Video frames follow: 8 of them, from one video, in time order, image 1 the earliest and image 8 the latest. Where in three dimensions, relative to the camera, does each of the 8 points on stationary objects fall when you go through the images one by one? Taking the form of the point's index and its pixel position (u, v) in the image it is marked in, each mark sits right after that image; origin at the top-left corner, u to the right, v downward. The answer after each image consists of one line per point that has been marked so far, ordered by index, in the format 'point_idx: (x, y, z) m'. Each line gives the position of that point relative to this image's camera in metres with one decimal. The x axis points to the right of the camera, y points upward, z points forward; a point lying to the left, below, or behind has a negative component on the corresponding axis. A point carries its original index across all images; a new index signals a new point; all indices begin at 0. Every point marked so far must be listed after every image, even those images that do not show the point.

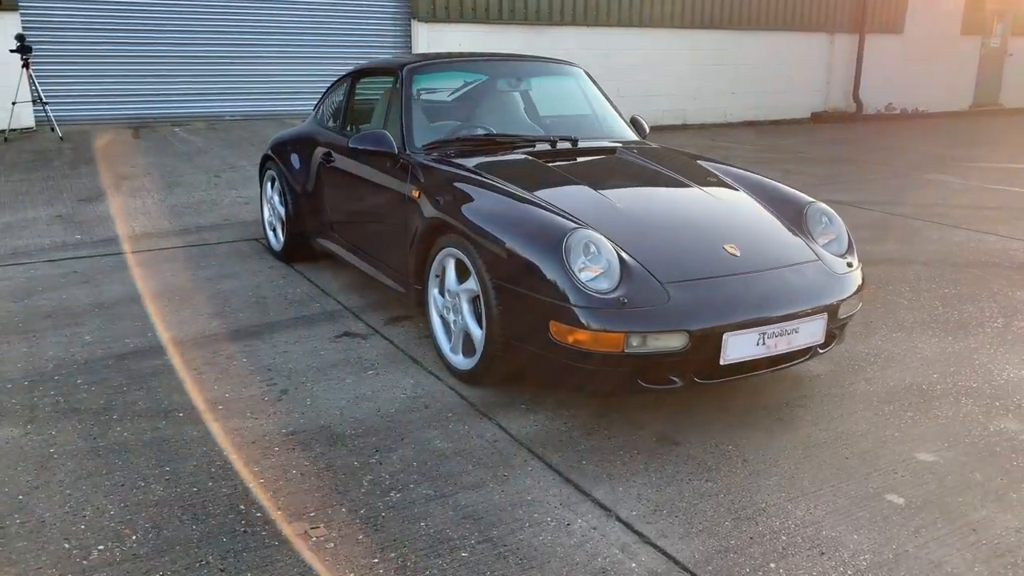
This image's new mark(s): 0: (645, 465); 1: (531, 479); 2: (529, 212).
0: (+0.4, -0.6, +2.8) m
1: (+0.1, -0.6, +2.6) m
2: (+0.1, +0.3, +3.1) m
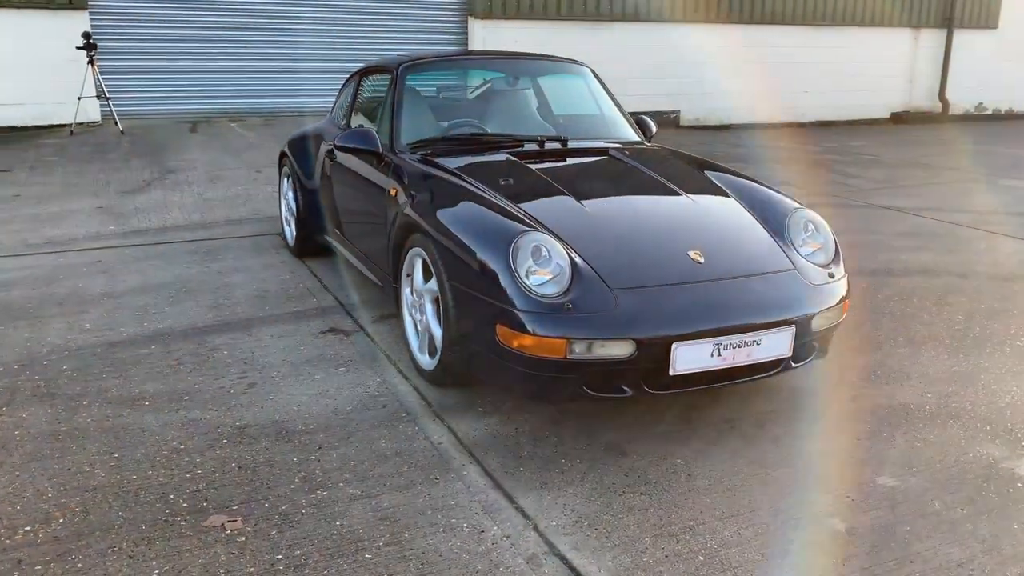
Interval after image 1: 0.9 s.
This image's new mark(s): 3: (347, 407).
0: (+0.2, -0.6, +2.7) m
1: (-0.2, -0.6, +2.6) m
2: (-0.1, +0.3, +3.1) m
3: (-0.6, -0.4, +3.1) m
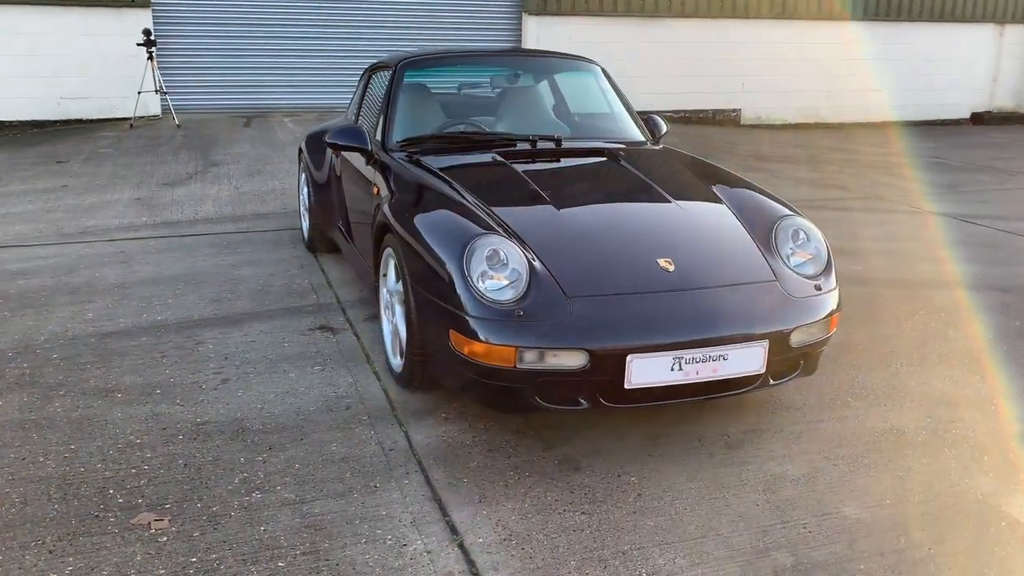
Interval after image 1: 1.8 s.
0: (+0.1, -0.6, +2.6) m
1: (-0.3, -0.6, +2.6) m
2: (-0.2, +0.3, +3.0) m
3: (-0.8, -0.4, +3.1) m
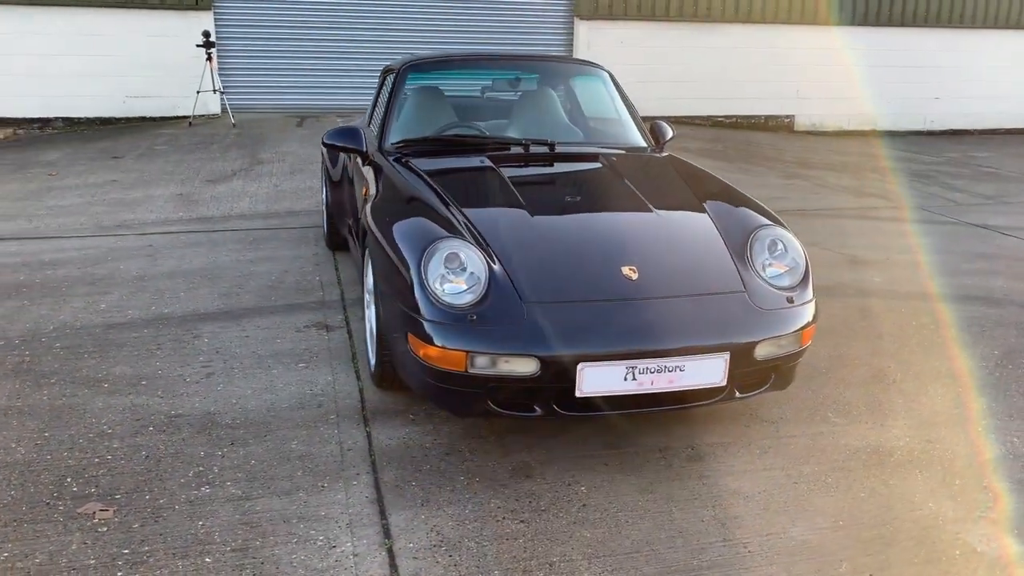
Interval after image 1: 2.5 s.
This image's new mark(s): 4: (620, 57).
0: (-0.1, -0.6, +2.6) m
1: (-0.5, -0.6, +2.6) m
2: (-0.3, +0.2, +3.0) m
3: (-0.9, -0.4, +3.1) m
4: (+1.5, +3.3, +11.7) m
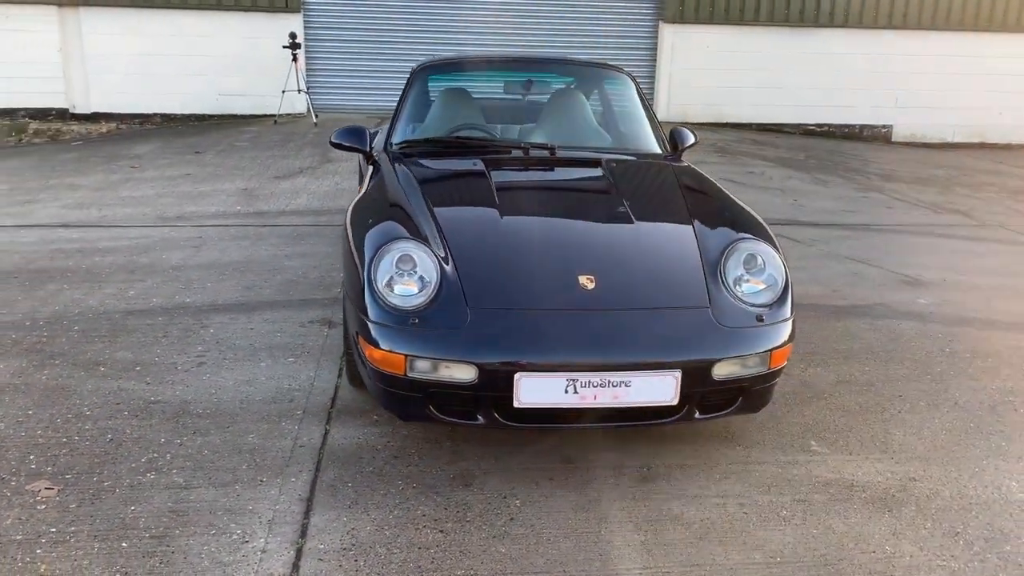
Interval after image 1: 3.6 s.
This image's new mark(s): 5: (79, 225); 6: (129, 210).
0: (-0.3, -0.6, +2.5) m
1: (-0.7, -0.6, +2.6) m
2: (-0.4, +0.2, +3.0) m
3: (-1.0, -0.4, +3.2) m
4: (+2.7, +3.1, +11.4) m
5: (-3.0, +0.4, +5.8) m
6: (-2.9, +0.6, +6.3) m
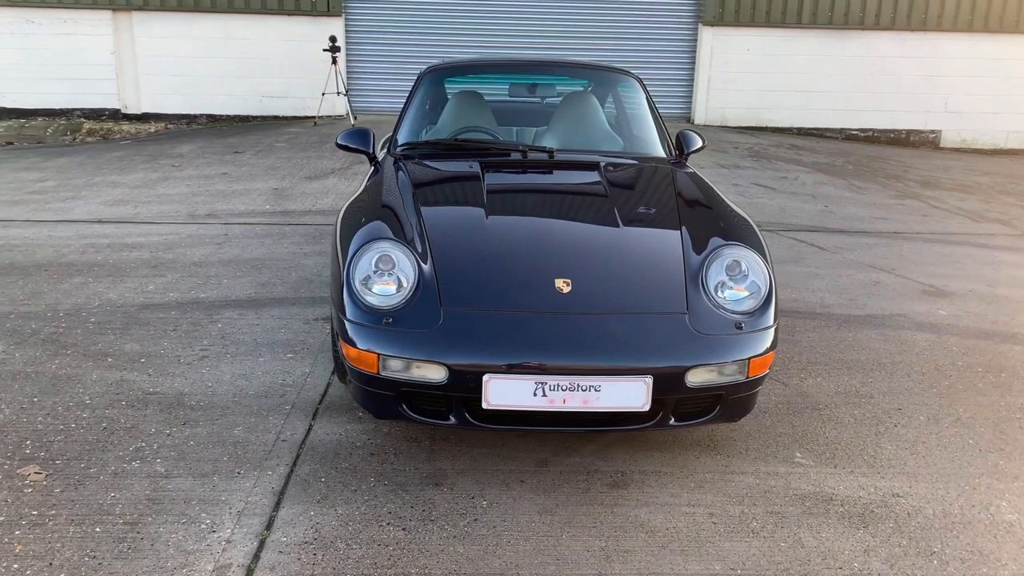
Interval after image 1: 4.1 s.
0: (-0.4, -0.6, +2.6) m
1: (-0.8, -0.6, +2.6) m
2: (-0.5, +0.2, +3.0) m
3: (-1.0, -0.4, +3.3) m
4: (+3.2, +3.0, +11.2) m
5: (-2.9, +0.5, +6.0) m
6: (-2.7, +0.6, +6.5) m
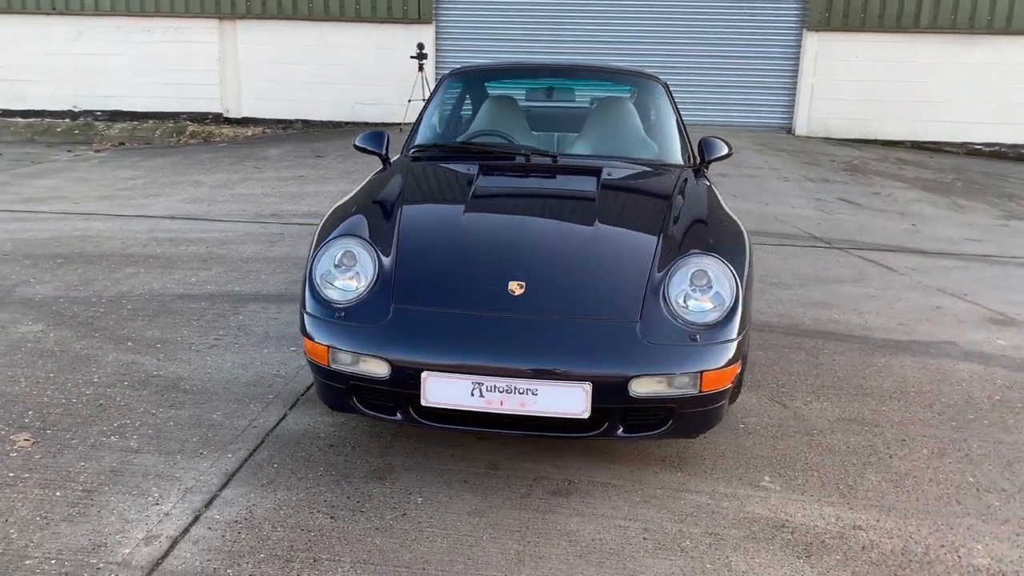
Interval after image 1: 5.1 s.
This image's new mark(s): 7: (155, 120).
0: (-0.6, -0.6, +2.6) m
1: (-1.0, -0.6, +2.7) m
2: (-0.6, +0.3, +3.1) m
3: (-1.1, -0.4, +3.4) m
4: (+4.3, +2.7, +10.7) m
5: (-2.5, +0.5, +6.4) m
6: (-2.3, +0.7, +6.8) m
7: (-4.8, +2.3, +11.3) m
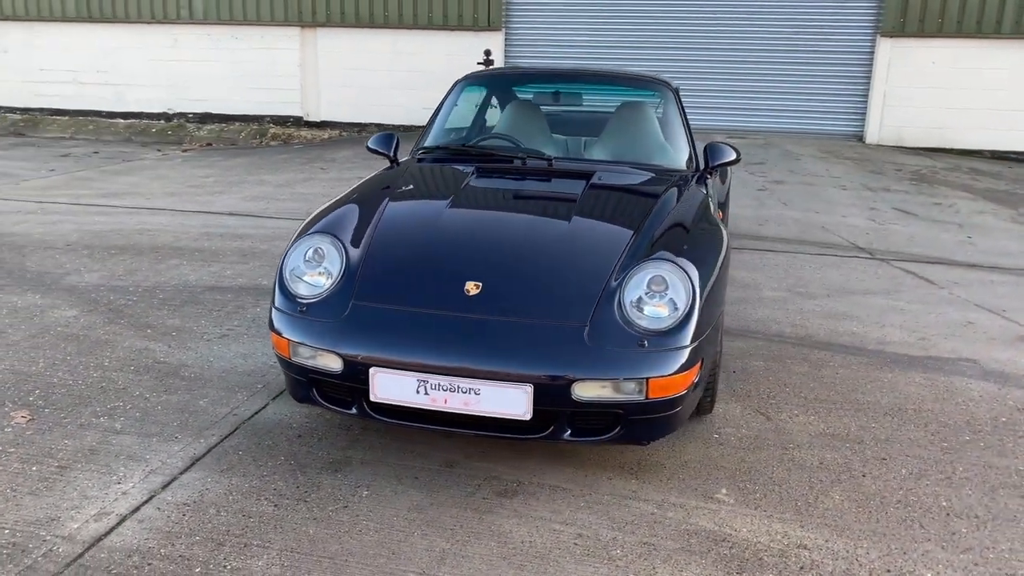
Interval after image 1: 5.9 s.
0: (-0.8, -0.6, +2.7) m
1: (-1.1, -0.5, +2.9) m
2: (-0.6, +0.3, +3.2) m
3: (-1.2, -0.3, +3.5) m
4: (+5.2, +2.5, +10.2) m
5: (-2.2, +0.6, +6.7) m
6: (-1.9, +0.7, +7.1) m
7: (-3.8, +2.3, +11.8) m
